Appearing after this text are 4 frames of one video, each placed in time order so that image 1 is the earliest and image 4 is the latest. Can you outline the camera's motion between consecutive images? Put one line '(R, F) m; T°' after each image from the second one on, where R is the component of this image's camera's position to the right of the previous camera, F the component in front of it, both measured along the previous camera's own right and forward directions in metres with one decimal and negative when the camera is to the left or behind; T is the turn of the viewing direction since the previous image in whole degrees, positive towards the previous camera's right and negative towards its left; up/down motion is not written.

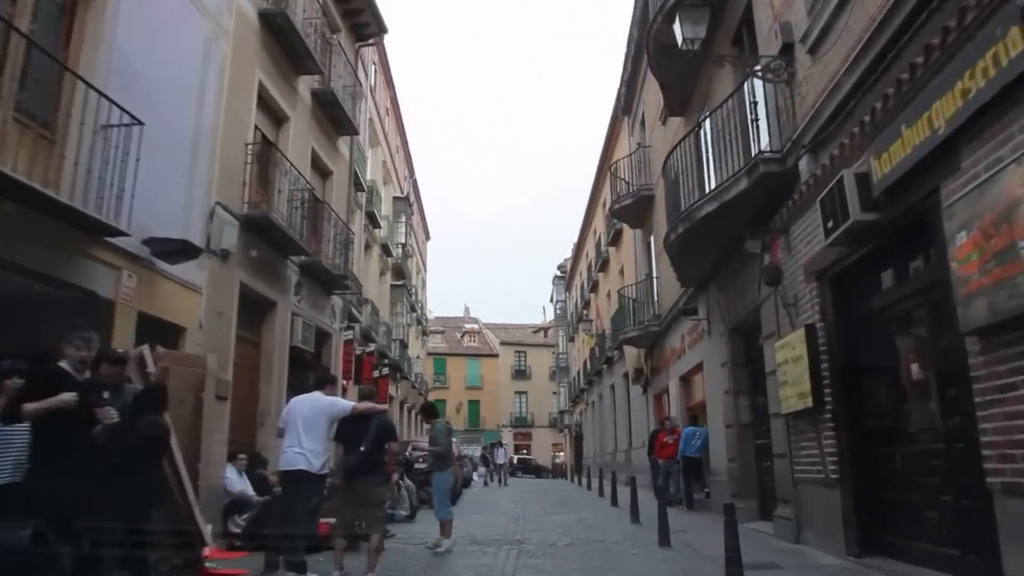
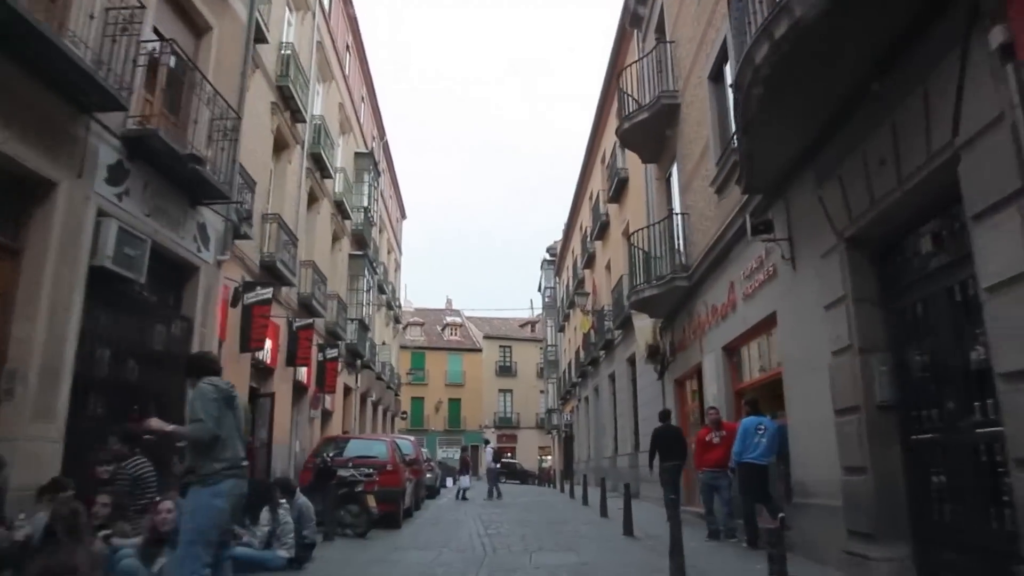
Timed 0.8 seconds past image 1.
(+0.3, +4.9) m; +1°
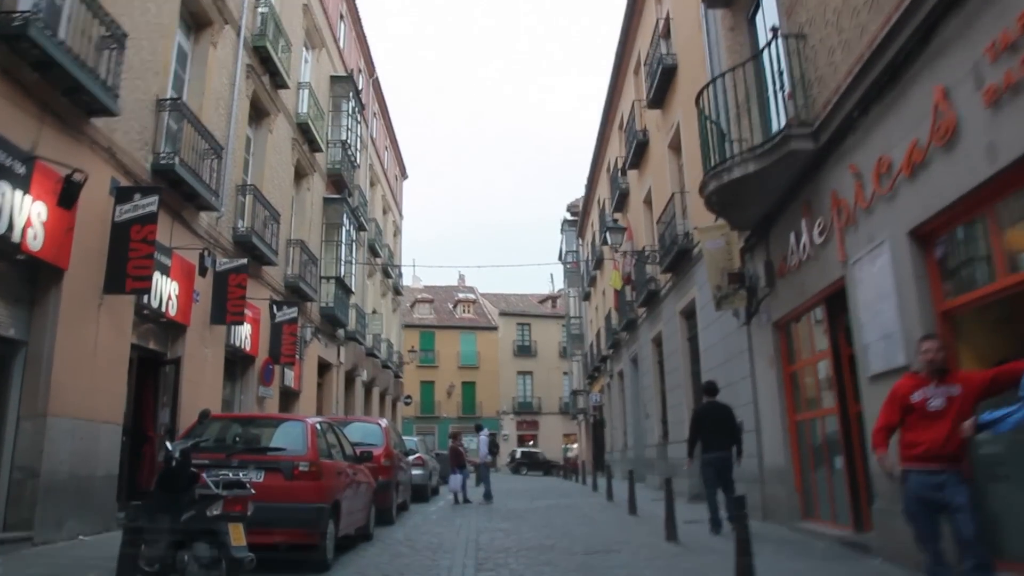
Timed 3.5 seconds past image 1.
(0.0, +5.3) m; 0°
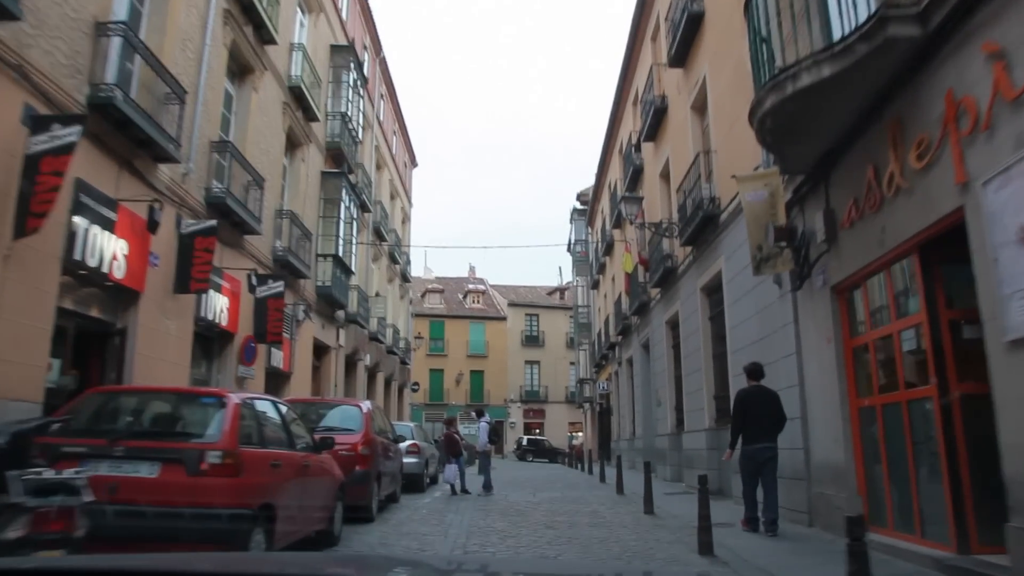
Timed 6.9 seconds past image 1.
(+0.1, +1.9) m; -1°
